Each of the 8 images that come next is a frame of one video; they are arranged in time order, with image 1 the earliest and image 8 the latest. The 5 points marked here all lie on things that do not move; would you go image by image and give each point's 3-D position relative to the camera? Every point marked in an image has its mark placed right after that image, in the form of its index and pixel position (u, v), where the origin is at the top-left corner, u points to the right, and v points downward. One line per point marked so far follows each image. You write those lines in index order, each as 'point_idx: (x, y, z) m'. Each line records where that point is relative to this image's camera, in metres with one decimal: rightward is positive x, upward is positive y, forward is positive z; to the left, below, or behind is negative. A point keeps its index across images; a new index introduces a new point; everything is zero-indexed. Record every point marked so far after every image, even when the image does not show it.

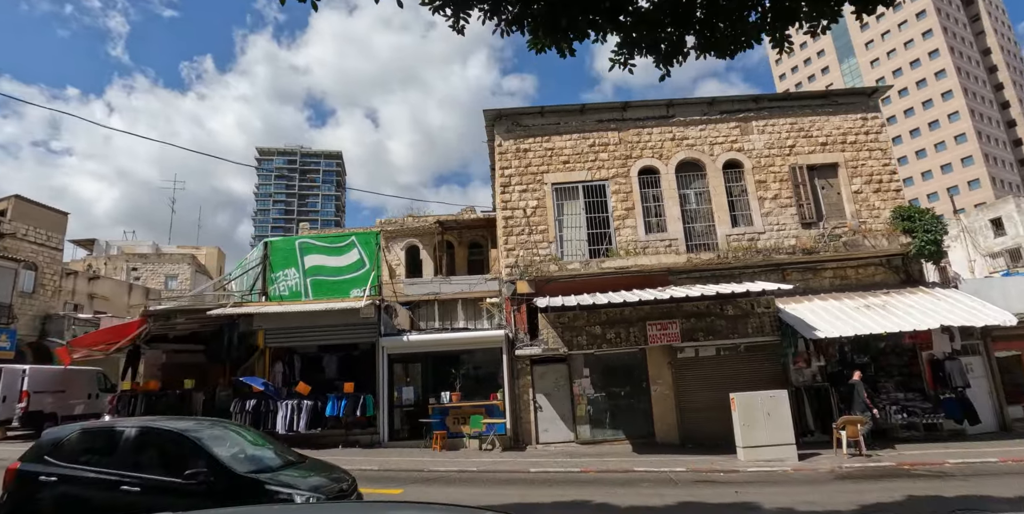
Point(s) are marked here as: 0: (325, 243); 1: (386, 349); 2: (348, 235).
0: (-5.1, +0.4, +14.0) m
1: (-3.2, -2.4, +13.2) m
2: (-4.5, +0.6, +14.1) m
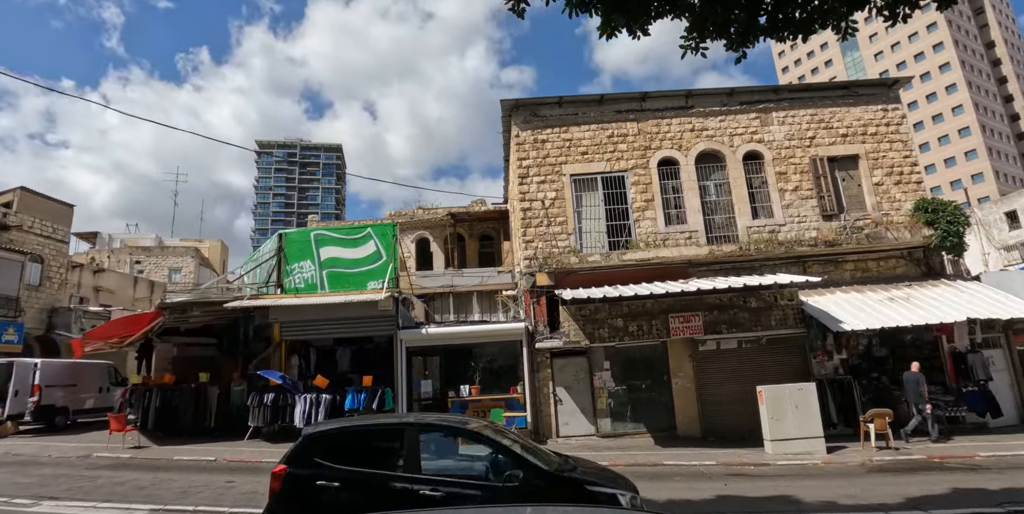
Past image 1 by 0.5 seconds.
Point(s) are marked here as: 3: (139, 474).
0: (-4.6, +0.6, +13.8) m
1: (-2.7, -2.2, +13.1) m
2: (-4.0, +0.8, +13.9) m
3: (-6.6, -3.9, +9.1) m
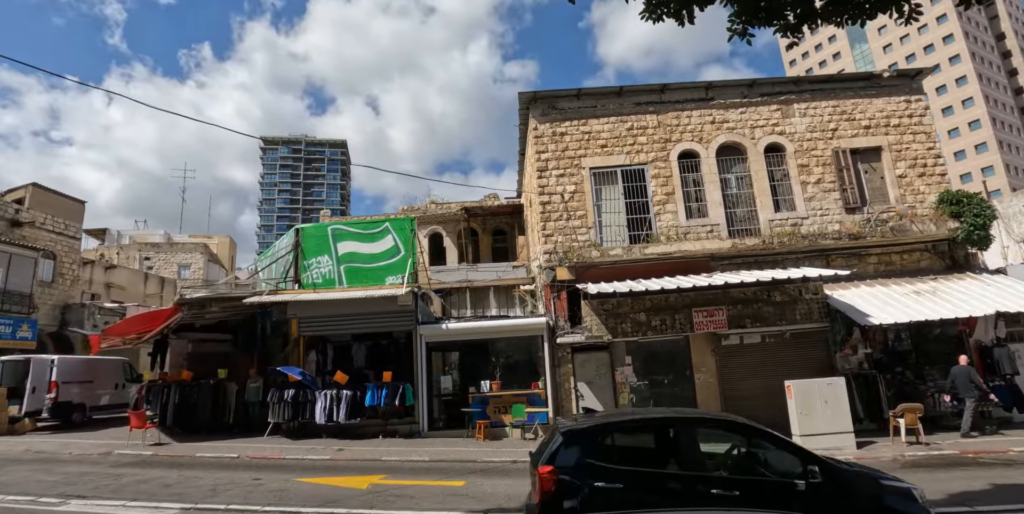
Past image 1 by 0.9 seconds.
0: (-4.1, +0.7, +13.7) m
1: (-2.2, -2.0, +13.0) m
2: (-3.4, +1.0, +13.7) m
3: (-6.1, -3.8, +9.0) m
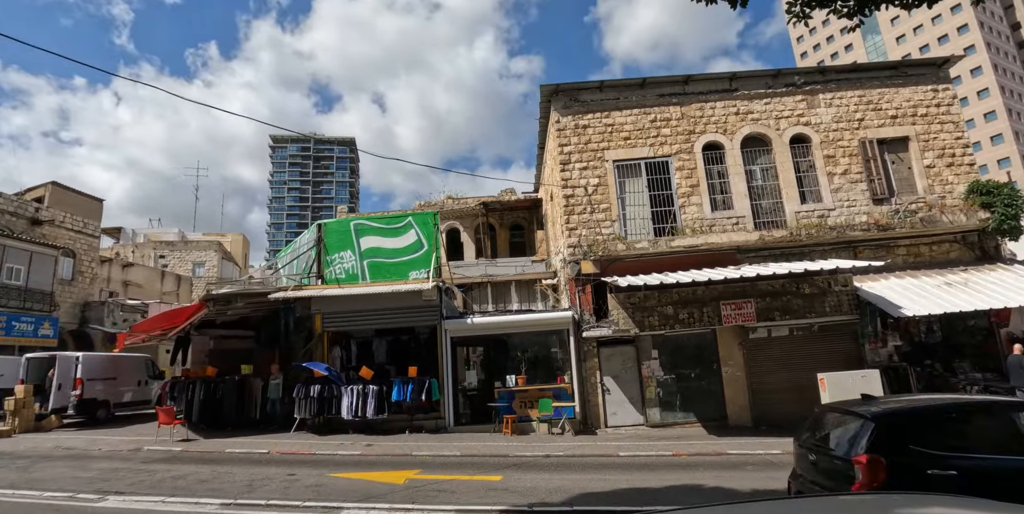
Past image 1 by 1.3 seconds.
0: (-3.5, +0.9, +13.6) m
1: (-1.5, -1.9, +12.9) m
2: (-2.8, +1.1, +13.6) m
3: (-5.5, -3.7, +9.0) m
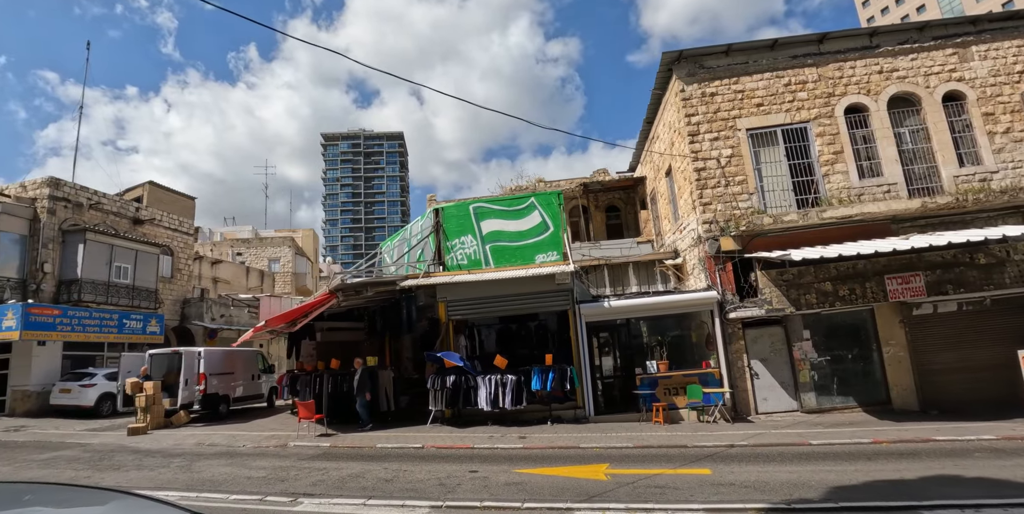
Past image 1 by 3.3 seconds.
0: (-0.3, +1.3, +13.0) m
1: (+1.7, -1.4, +12.2) m
2: (+0.4, +1.5, +13.0) m
3: (-2.4, -3.4, +8.5) m
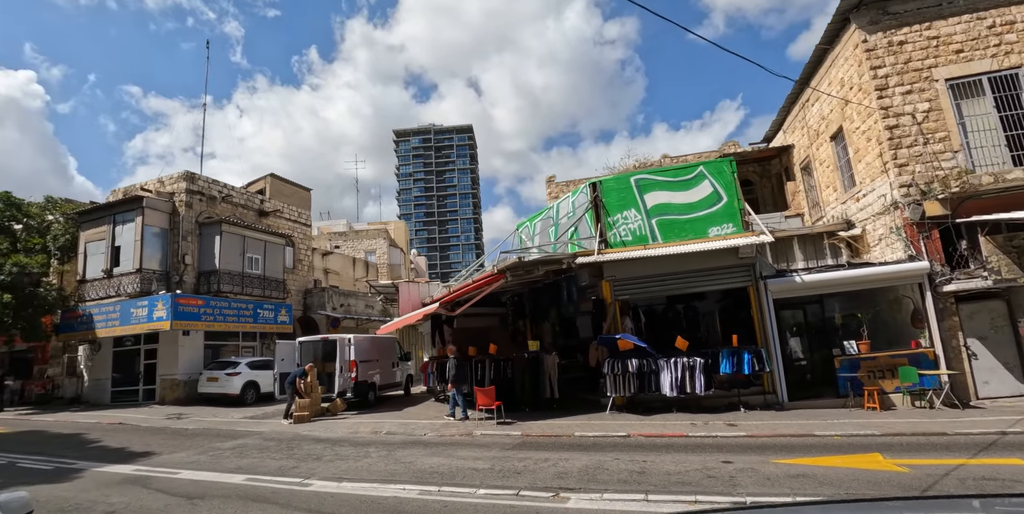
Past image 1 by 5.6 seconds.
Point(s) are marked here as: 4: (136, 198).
0: (+3.6, +1.8, +12.0) m
1: (+5.6, -0.8, +11.1) m
2: (+4.2, +2.1, +12.0) m
3: (+1.2, -3.0, +7.8) m
4: (-10.9, +1.7, +14.9) m
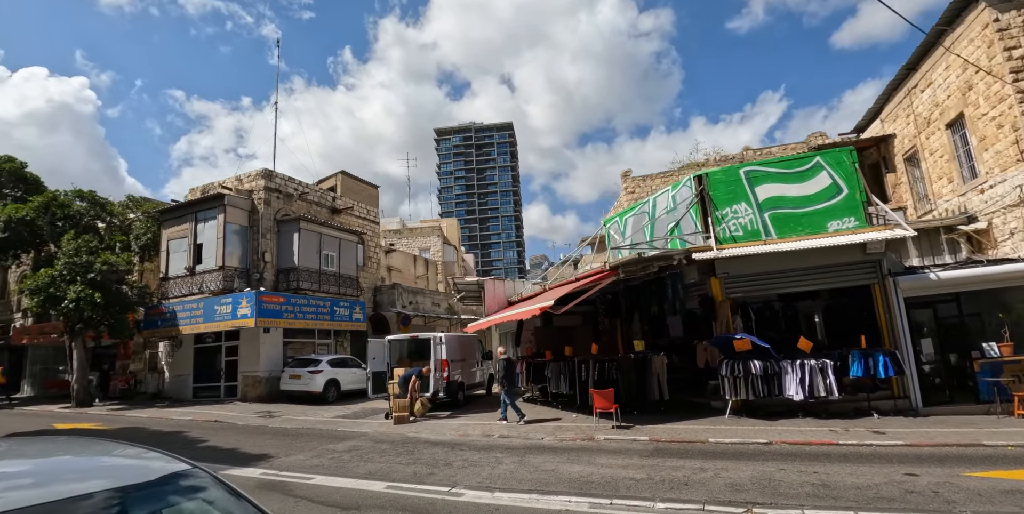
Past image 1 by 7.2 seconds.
0: (+5.9, +1.9, +11.4) m
1: (+7.8, -0.7, +10.4) m
2: (+6.5, +2.2, +11.3) m
3: (+3.4, -2.9, +7.3) m
4: (-8.5, +1.8, +14.8) m
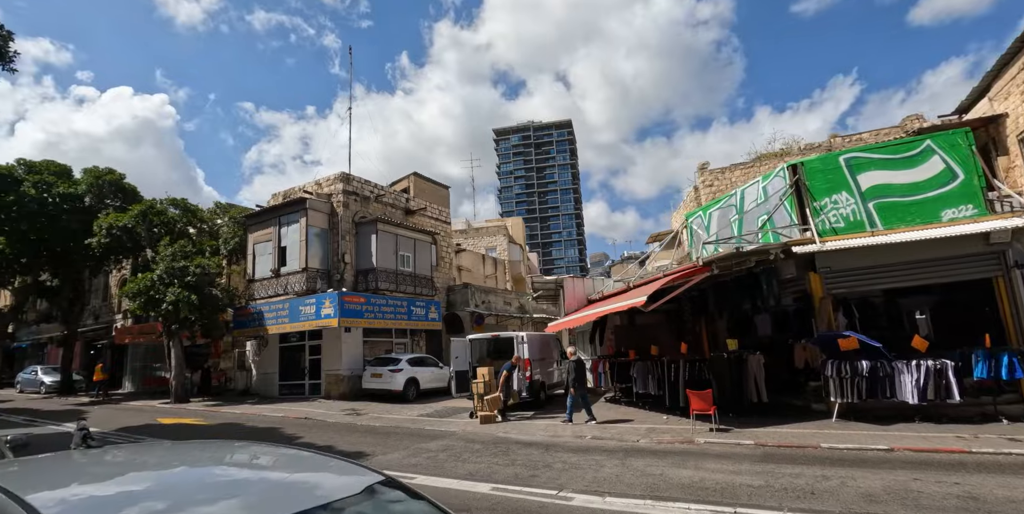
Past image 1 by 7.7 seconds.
0: (+7.6, +2.1, +10.6) m
1: (+9.5, -0.5, +9.5) m
2: (+8.2, +2.3, +10.5) m
3: (+4.8, -2.8, +6.8) m
4: (-6.3, +1.7, +15.4) m
